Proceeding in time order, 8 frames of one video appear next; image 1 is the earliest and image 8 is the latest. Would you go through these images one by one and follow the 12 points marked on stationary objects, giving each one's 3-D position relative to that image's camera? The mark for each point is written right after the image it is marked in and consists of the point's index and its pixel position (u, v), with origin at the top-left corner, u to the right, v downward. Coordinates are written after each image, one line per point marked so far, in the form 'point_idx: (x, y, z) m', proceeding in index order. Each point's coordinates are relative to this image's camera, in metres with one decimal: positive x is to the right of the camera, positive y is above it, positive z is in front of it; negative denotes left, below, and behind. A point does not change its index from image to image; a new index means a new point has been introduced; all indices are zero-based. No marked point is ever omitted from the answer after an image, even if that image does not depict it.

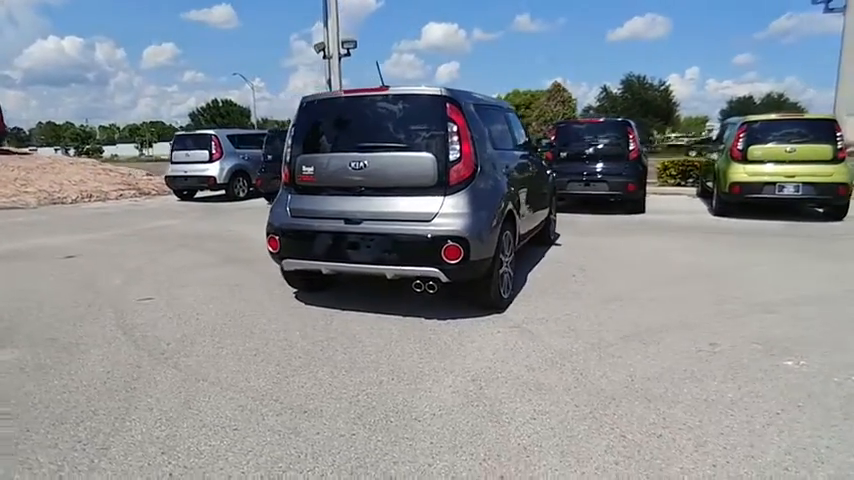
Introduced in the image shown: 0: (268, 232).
0: (-1.5, +0.1, +5.1) m
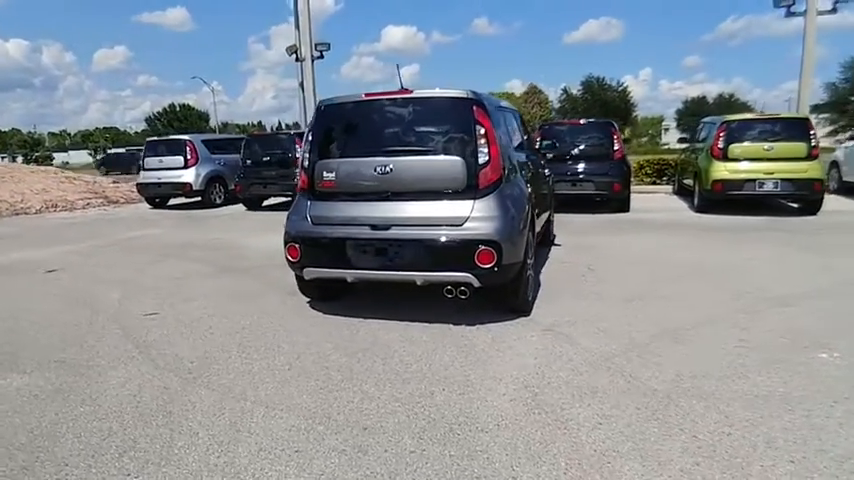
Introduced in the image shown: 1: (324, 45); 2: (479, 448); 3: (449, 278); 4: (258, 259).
0: (-1.2, 0.0, +5.0) m
1: (-3.2, +6.2, +17.7) m
2: (+0.3, -1.1, +3.0) m
3: (+0.2, -0.3, +4.5) m
4: (-2.4, -0.3, +7.9) m
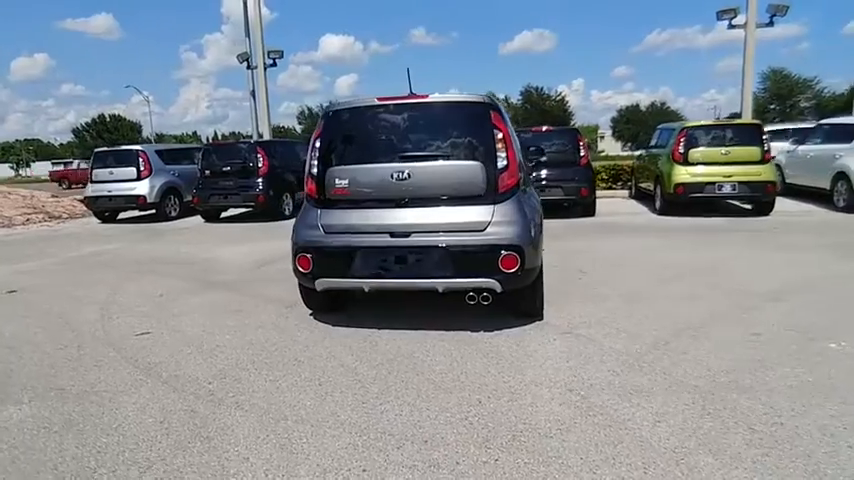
0: (-1.1, -0.1, +4.8) m
1: (-4.6, +5.9, +17.3) m
2: (+0.7, -1.1, +2.9) m
3: (+0.4, -0.4, +4.5) m
4: (-2.6, -0.5, +7.6) m
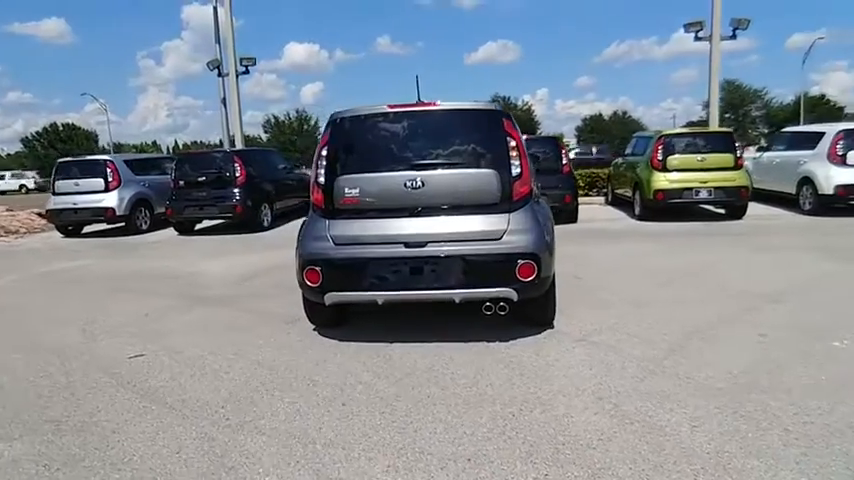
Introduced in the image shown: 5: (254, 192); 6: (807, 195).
0: (-1.0, -0.2, +4.6) m
1: (-5.4, +5.5, +17.0) m
2: (+0.9, -1.2, +2.9) m
3: (+0.5, -0.4, +4.4) m
4: (-2.6, -0.6, +7.3) m
5: (-3.9, +1.1, +12.4) m
6: (+7.7, +0.9, +11.1) m
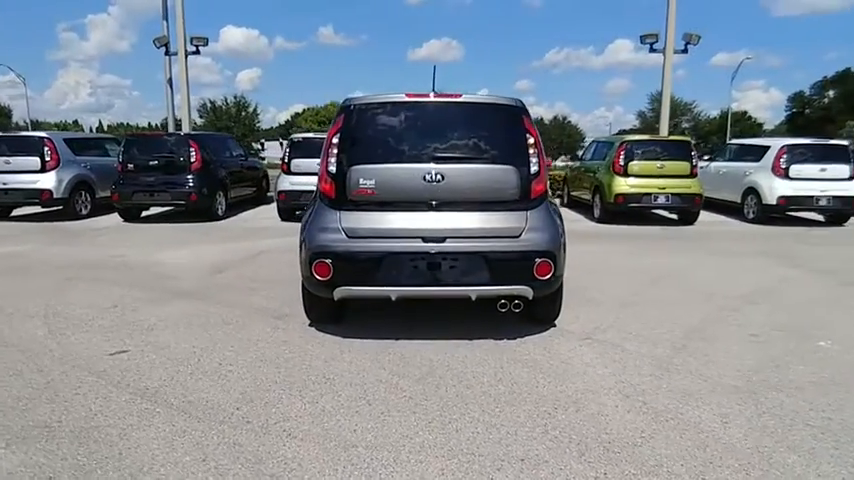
0: (-0.9, -0.1, +4.4) m
1: (-6.6, +5.8, +16.1) m
2: (+1.2, -1.2, +2.9) m
3: (+0.6, -0.4, +4.4) m
4: (-2.9, -0.5, +6.9) m
5: (-4.7, +1.3, +11.8) m
6: (+7.0, +0.8, +11.8) m
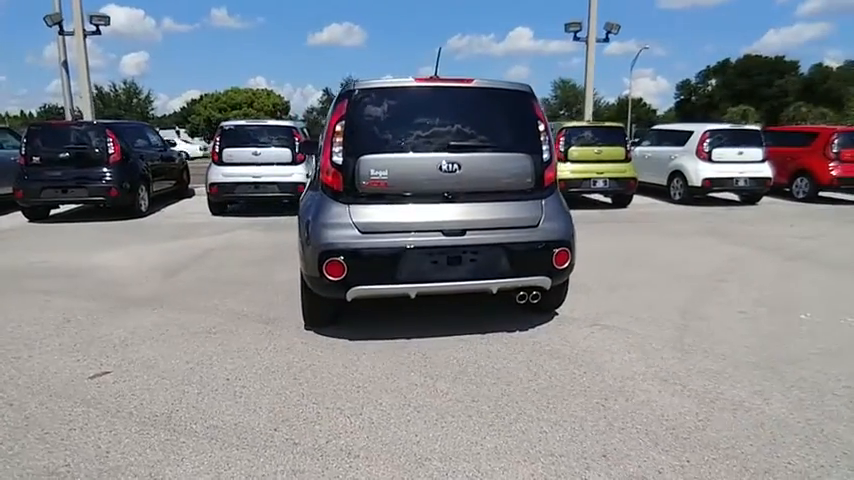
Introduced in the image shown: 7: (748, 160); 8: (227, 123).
0: (-0.8, -0.1, +4.0) m
1: (-8.5, +5.8, +14.5) m
2: (+1.6, -1.1, +2.9) m
3: (+0.7, -0.3, +4.3) m
4: (-3.1, -0.5, +6.2) m
5: (-5.8, +1.3, +10.7) m
6: (+5.8, +1.2, +12.7) m
7: (+7.0, +1.7, +12.2) m
8: (-4.2, +2.5, +11.7) m
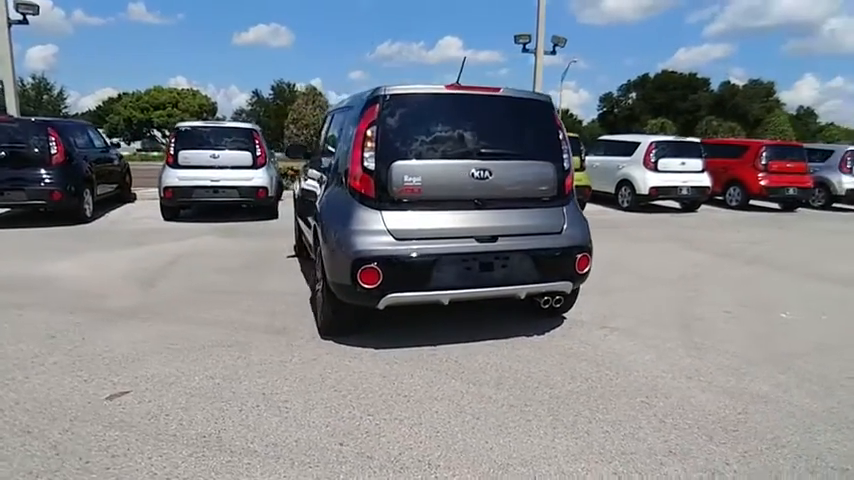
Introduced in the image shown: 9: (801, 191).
0: (-0.5, -0.2, +3.9) m
1: (-9.6, +5.6, +13.4) m
2: (+1.9, -1.1, +3.1) m
3: (+1.0, -0.4, +4.4) m
4: (-3.1, -0.6, +5.8) m
5: (-6.3, +1.2, +9.9) m
6: (+4.8, +1.1, +13.3) m
7: (+6.2, +1.6, +13.0) m
8: (-4.9, +2.3, +11.1) m
9: (+9.0, +1.2, +13.4) m
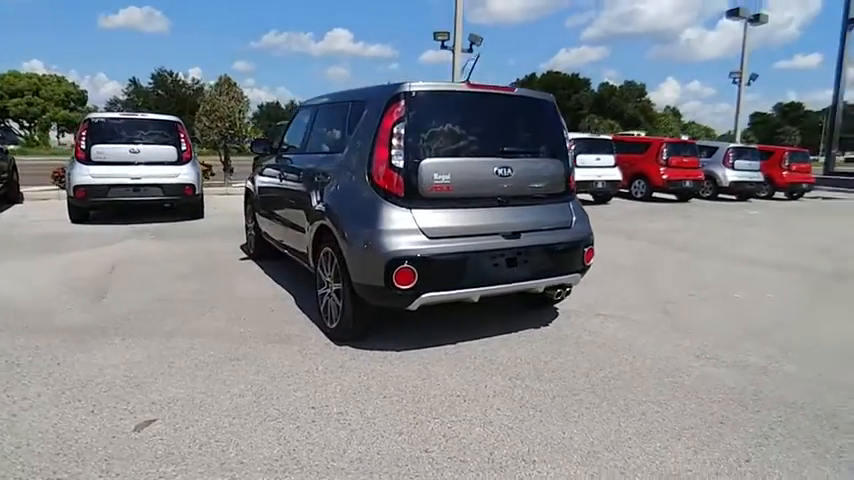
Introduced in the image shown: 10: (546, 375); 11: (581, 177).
0: (-0.3, -0.2, +3.8) m
1: (-11.1, +5.4, +11.3) m
2: (+2.3, -1.1, +3.5) m
3: (+1.1, -0.3, +4.5) m
4: (-3.1, -0.7, +5.1) m
5: (-7.2, +1.0, +8.6) m
6: (+3.1, +1.3, +14.1) m
7: (+4.5, +1.9, +14.0) m
8: (-6.0, +2.2, +10.0) m
9: (+7.2, +1.5, +14.9) m
10: (+0.8, -0.9, +3.8) m
11: (+3.9, +1.6, +13.8) m
